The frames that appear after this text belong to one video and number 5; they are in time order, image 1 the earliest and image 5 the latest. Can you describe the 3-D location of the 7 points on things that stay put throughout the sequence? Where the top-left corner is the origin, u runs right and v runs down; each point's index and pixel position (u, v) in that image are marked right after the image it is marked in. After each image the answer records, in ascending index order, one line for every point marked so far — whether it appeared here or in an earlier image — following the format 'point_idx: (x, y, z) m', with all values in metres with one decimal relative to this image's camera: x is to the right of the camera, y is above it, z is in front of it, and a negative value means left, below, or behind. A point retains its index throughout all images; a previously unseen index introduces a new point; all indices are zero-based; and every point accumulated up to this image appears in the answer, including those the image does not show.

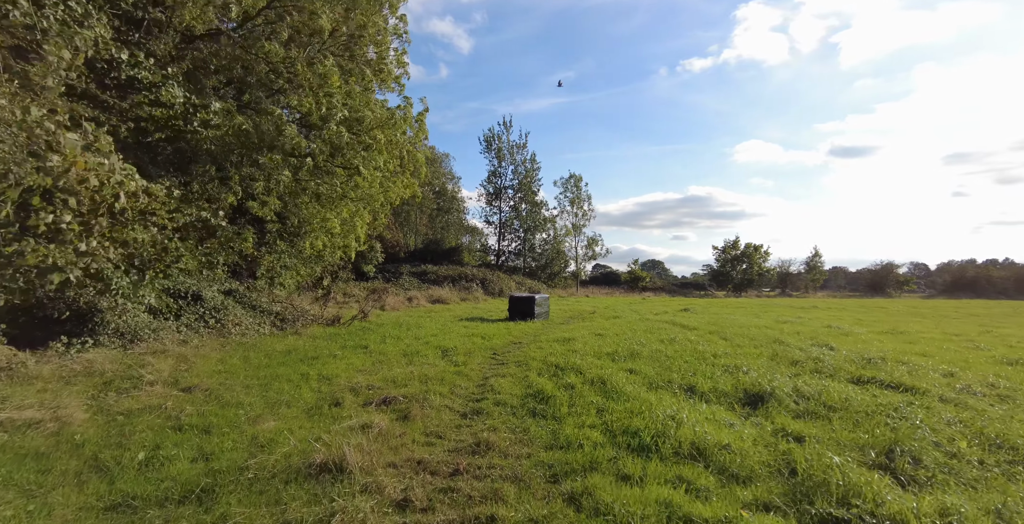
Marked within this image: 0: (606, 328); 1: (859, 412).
0: (+3.3, -2.3, +16.1) m
1: (+3.7, -1.6, +5.1) m
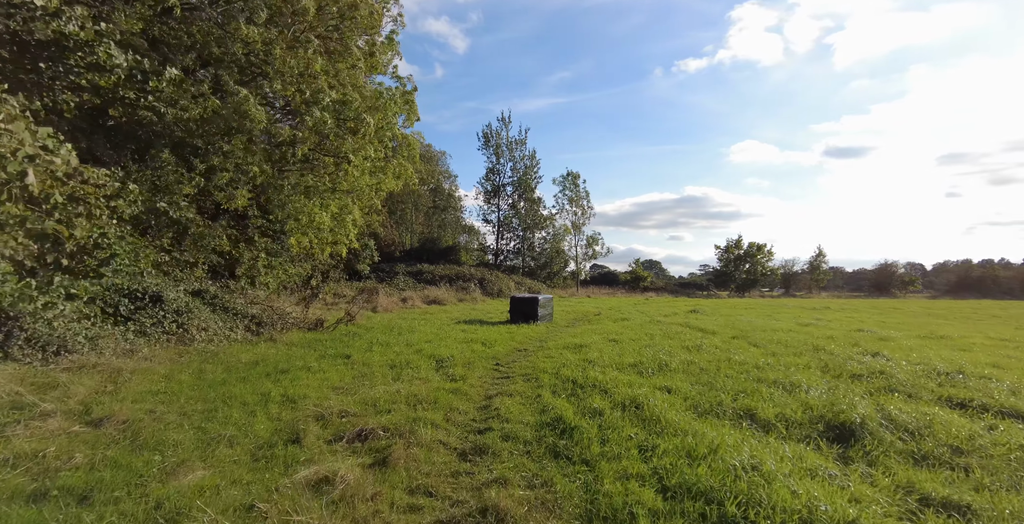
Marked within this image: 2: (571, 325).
0: (+3.4, -2.2, +14.7) m
1: (+3.9, -1.6, +3.7) m
2: (+2.4, -2.6, +19.1) m
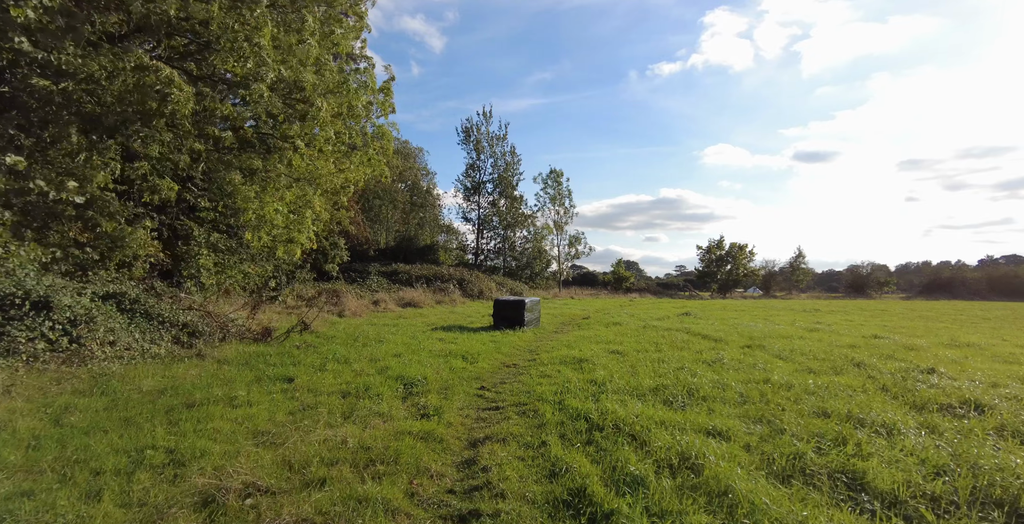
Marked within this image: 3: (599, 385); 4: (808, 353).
0: (+3.0, -2.2, +13.1) m
1: (+3.9, -1.5, +2.1) m
2: (+1.8, -2.6, +17.3) m
3: (+1.3, -1.8, +6.9) m
4: (+6.7, -2.0, +10.6) m
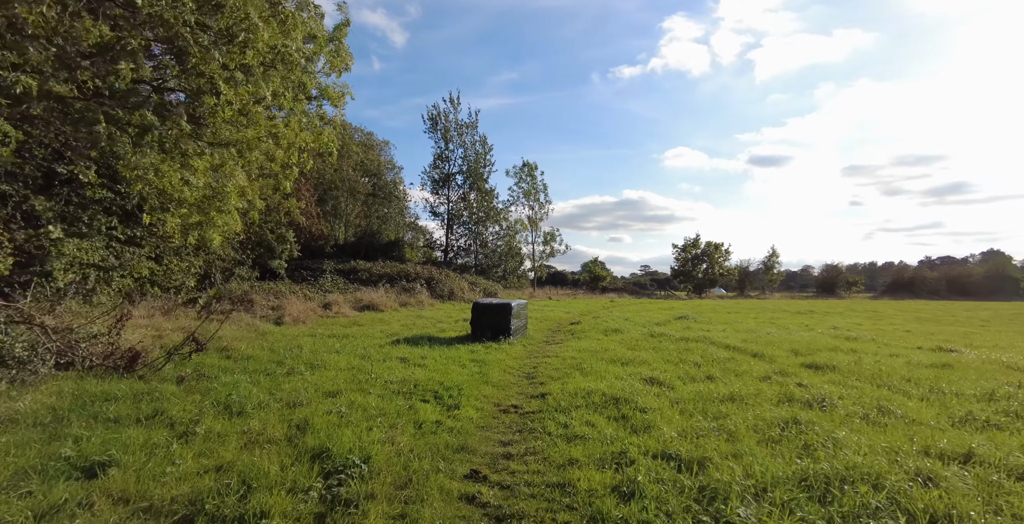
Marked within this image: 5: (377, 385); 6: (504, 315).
0: (+2.7, -2.1, +9.9) m
1: (+4.4, -1.4, -1.0) m
2: (+1.2, -2.4, +14.1) m
3: (+1.5, -1.7, +3.7) m
4: (+6.6, -1.9, +7.8) m
5: (-2.0, -1.8, +7.1) m
6: (-0.2, -1.5, +13.4) m
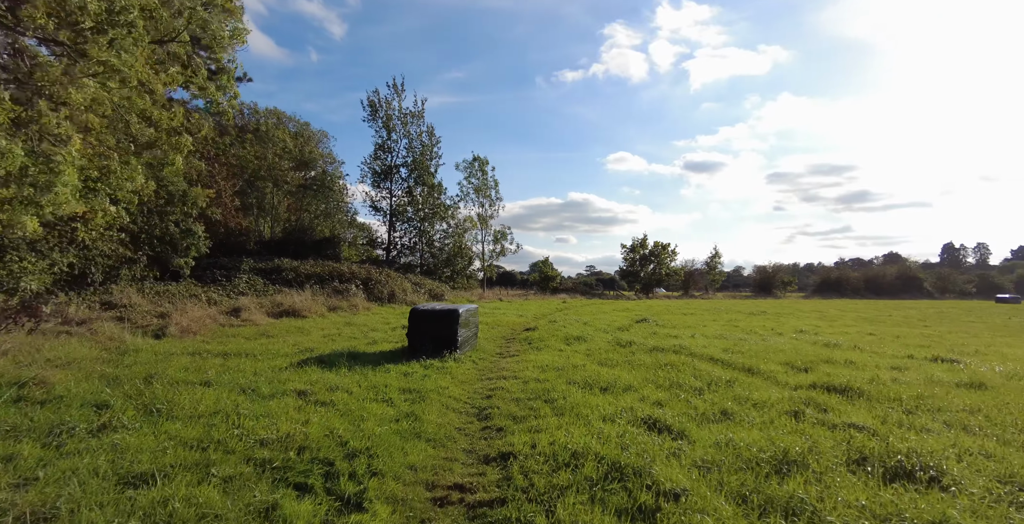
0: (+1.8, -2.0, +7.8) m
1: (+4.7, -1.3, -2.9) m
2: (-0.1, -2.3, +11.8) m
3: (+1.3, -1.6, +1.4) m
4: (+6.0, -1.9, +6.0) m
5: (-2.6, -1.7, +4.4) m
6: (-1.4, -1.4, +10.9) m
